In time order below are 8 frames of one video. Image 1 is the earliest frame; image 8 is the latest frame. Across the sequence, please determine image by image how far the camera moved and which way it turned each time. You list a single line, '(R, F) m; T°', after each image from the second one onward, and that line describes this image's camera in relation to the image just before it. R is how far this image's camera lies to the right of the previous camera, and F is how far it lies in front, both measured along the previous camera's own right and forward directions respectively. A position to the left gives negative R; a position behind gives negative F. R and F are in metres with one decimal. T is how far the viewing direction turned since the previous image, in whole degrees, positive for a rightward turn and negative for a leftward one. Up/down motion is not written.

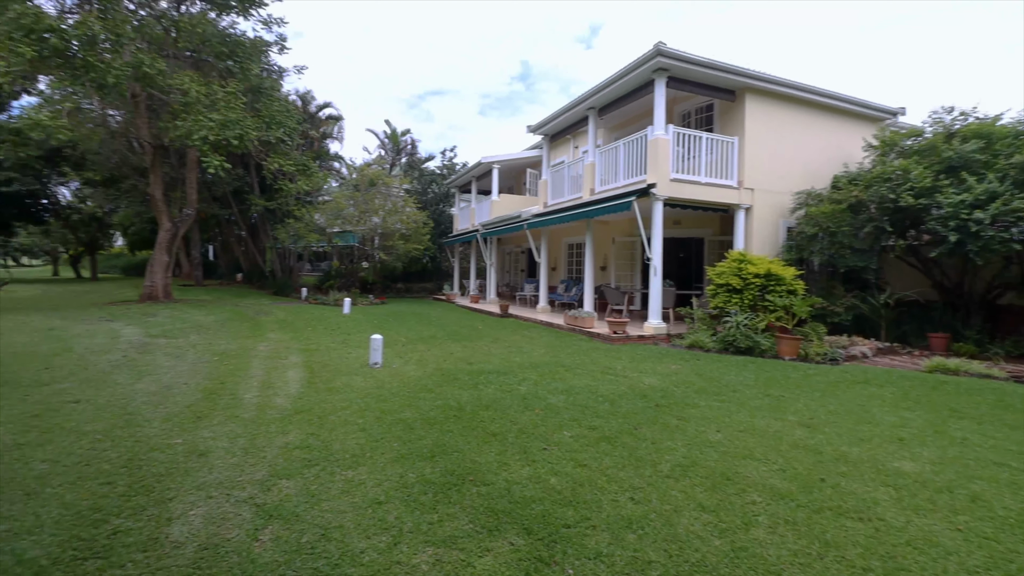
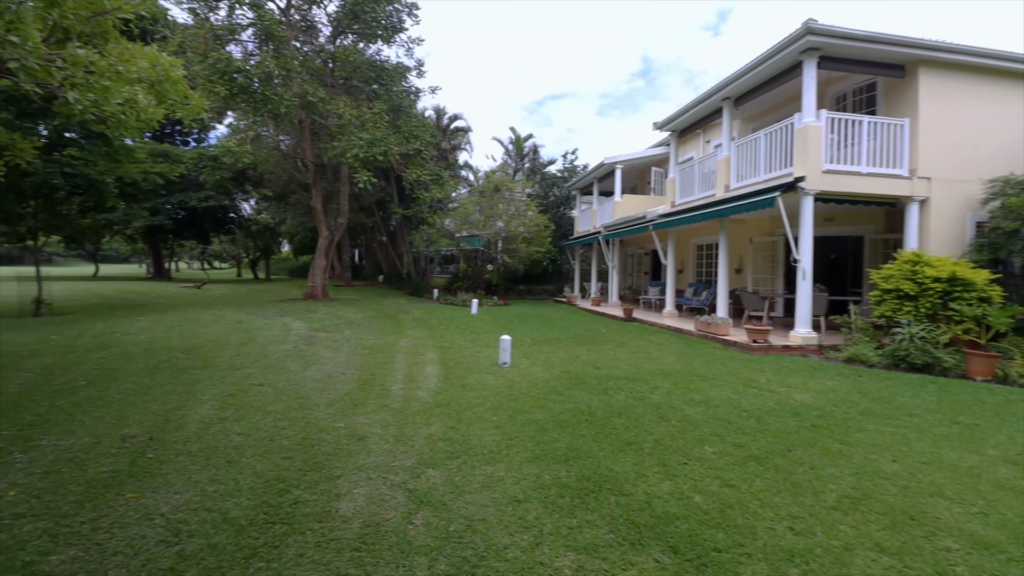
(-0.2, 0.0) m; -14°
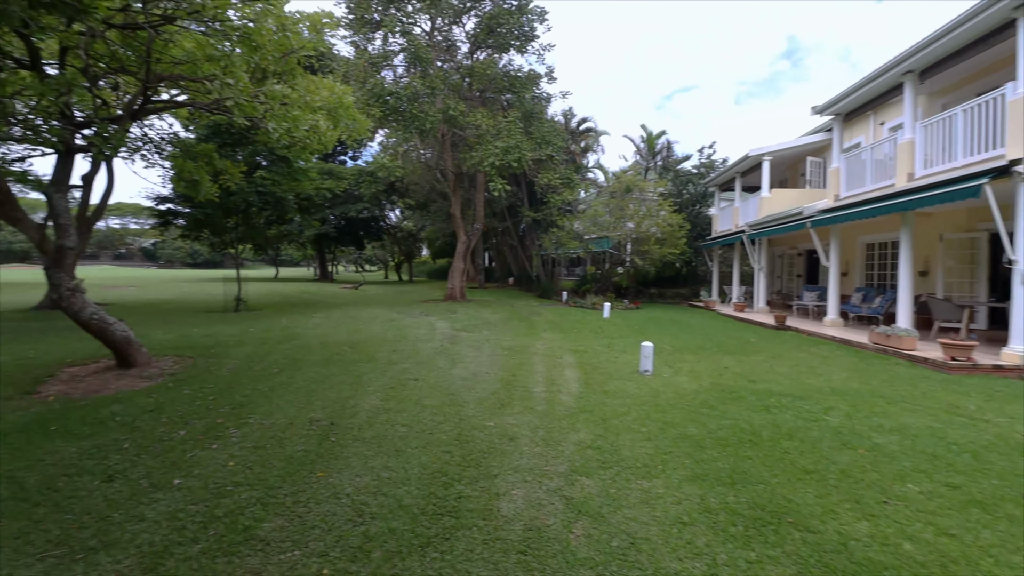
(-0.3, +0.1) m; -15°
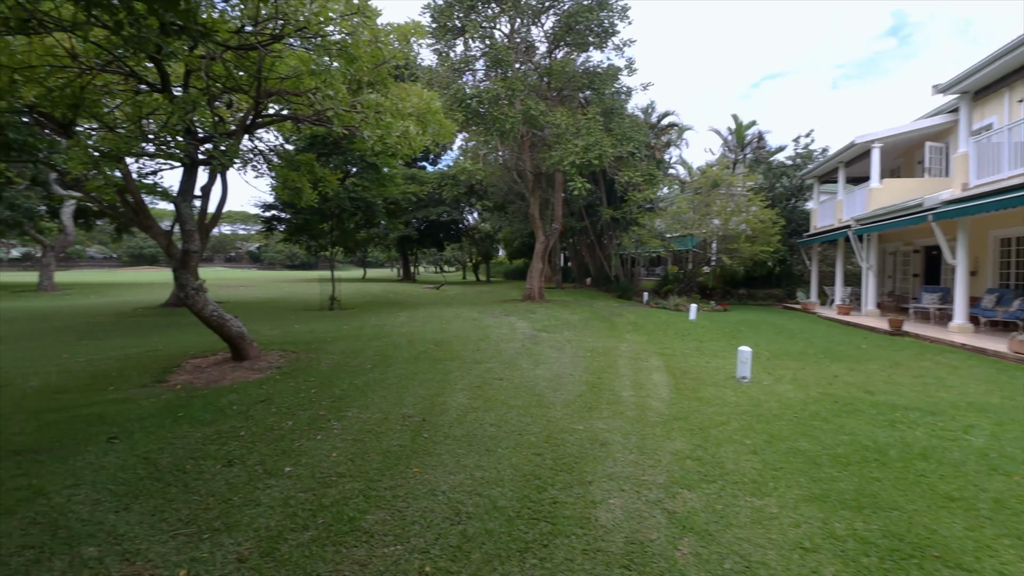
(-0.2, +0.1) m; -9°
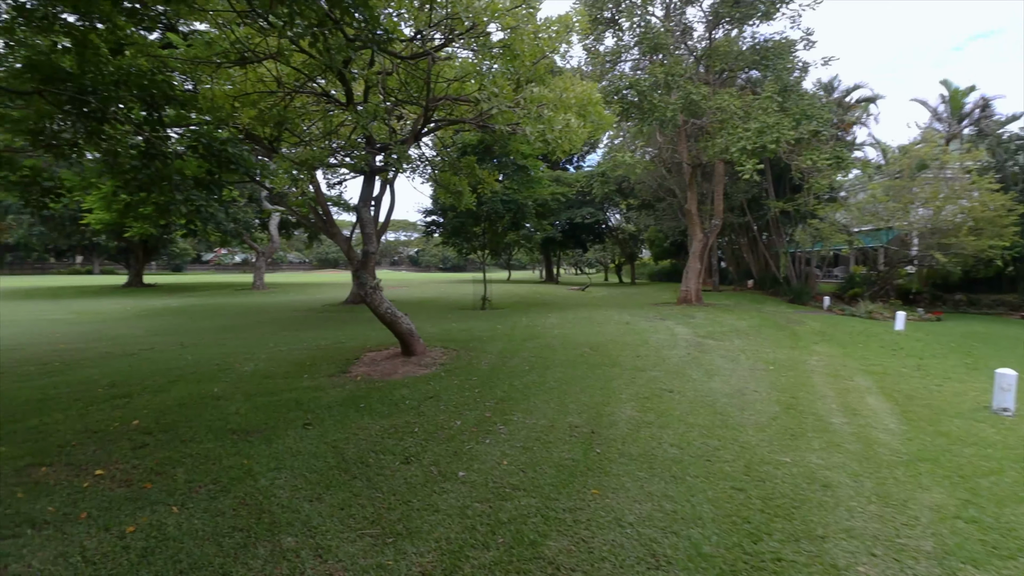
(-0.4, +0.4) m; -16°
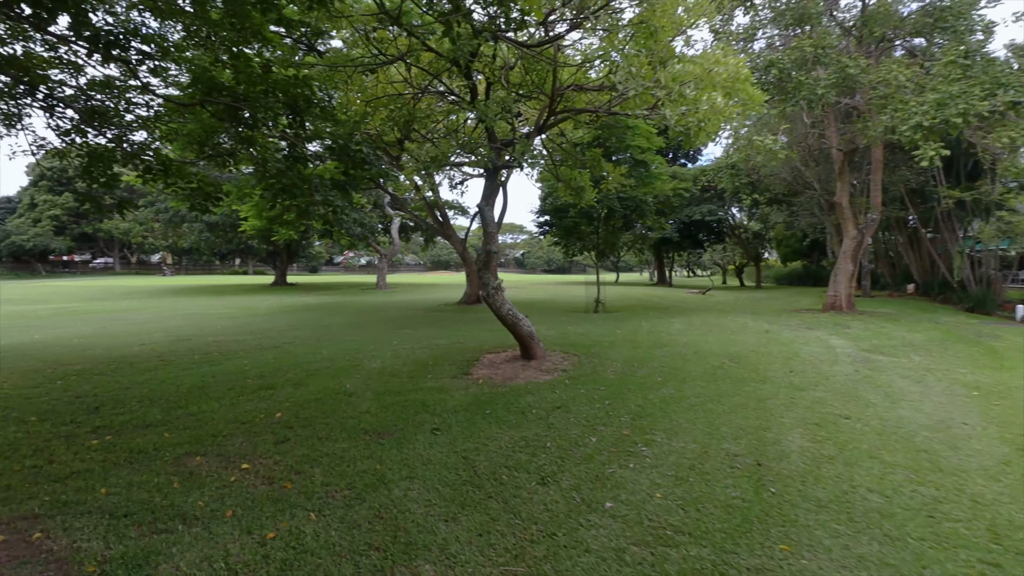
(-0.4, +0.5) m; -12°
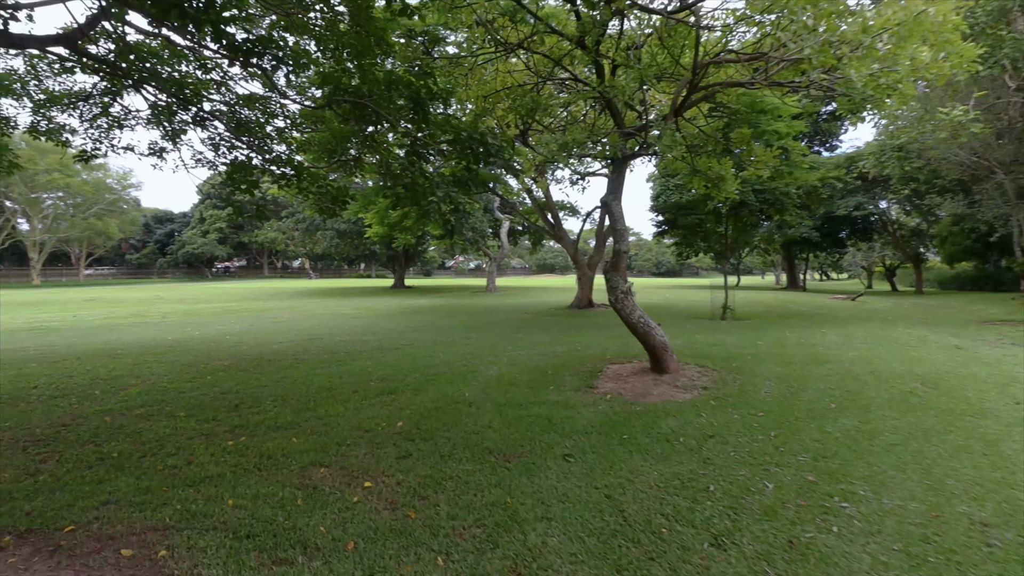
(-0.3, +0.6) m; -12°
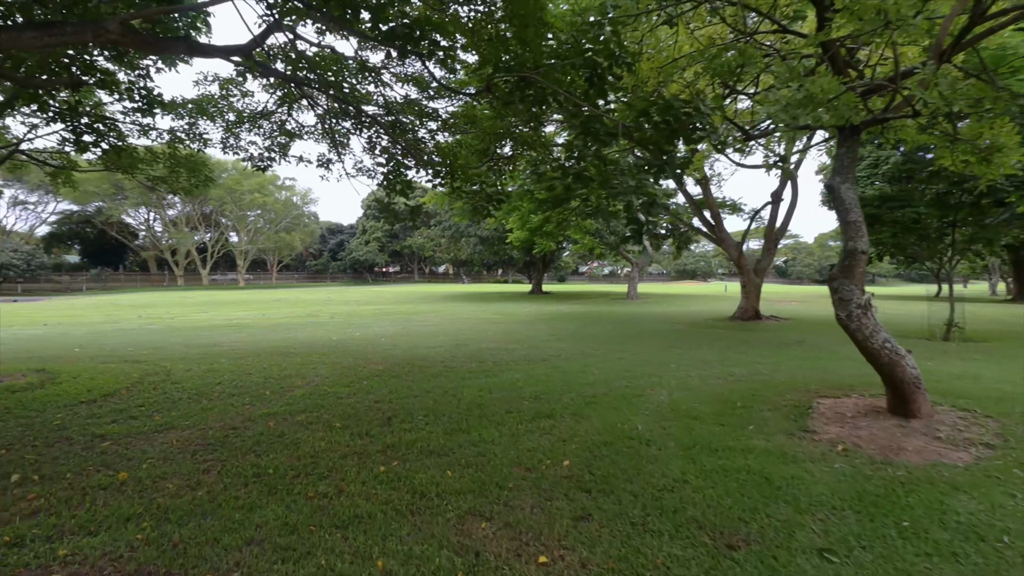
(-0.5, +0.9) m; -16°
